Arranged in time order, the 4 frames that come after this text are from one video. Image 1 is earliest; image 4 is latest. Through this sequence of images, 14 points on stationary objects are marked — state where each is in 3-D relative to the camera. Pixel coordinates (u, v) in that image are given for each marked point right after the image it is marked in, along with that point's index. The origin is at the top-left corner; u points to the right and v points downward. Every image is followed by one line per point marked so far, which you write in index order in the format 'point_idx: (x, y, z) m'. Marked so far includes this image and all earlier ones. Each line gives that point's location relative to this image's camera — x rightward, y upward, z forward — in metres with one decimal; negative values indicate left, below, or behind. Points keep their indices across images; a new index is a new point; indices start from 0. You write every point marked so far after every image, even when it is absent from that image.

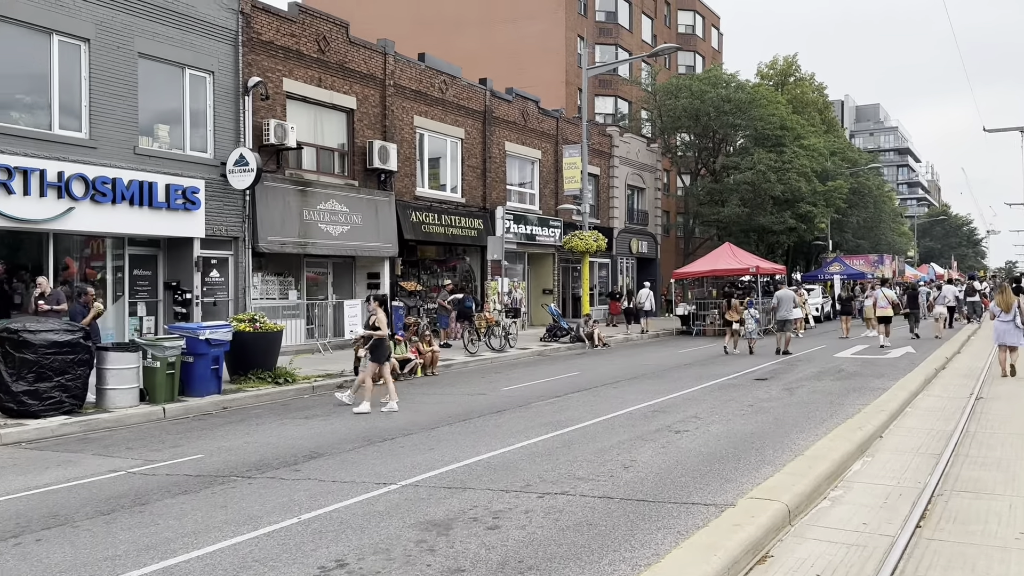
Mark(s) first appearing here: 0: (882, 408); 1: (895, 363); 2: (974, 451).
0: (+4.4, -1.4, +9.6) m
1: (+7.4, -1.4, +15.5) m
2: (+4.5, -1.4, +7.7) m
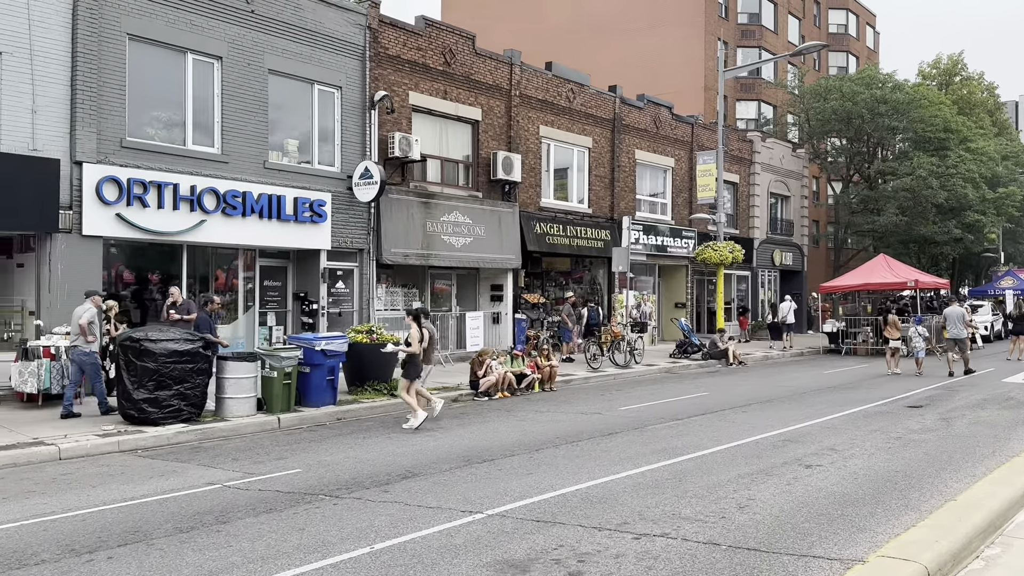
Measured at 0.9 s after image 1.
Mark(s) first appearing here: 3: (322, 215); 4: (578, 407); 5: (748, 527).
0: (+5.6, -1.5, +8.1) m
1: (+9.6, -1.7, +13.5) m
2: (+5.4, -1.6, +6.2) m
3: (-3.8, +1.5, +15.9) m
4: (+1.1, -2.0, +13.4) m
5: (+1.7, -1.8, +5.9) m
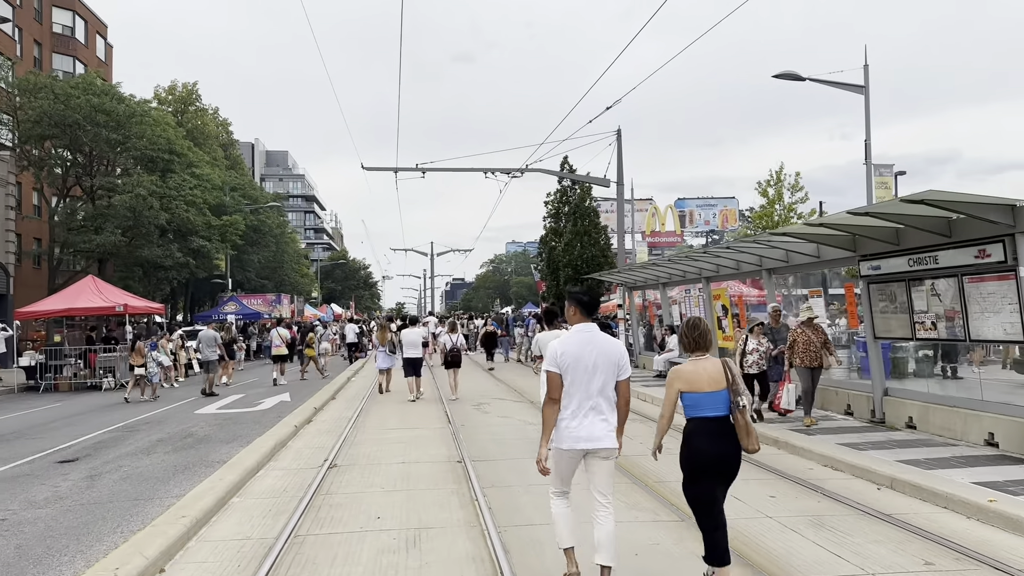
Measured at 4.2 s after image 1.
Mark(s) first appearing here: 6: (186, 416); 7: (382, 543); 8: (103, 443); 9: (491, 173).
0: (-2.6, -1.7, +6.6) m
1: (-4.1, -2.1, +13.1) m
2: (-1.3, -1.7, +5.2) m
3: (-14.7, +1.3, +4.5) m
4: (-9.6, -2.2, +6.6) m
5: (-3.4, -1.8, +2.2) m
6: (-5.6, -2.2, +13.7) m
7: (-0.9, -1.7, +5.4) m
8: (-5.5, -2.1, +10.6) m
9: (-0.6, +2.9, +20.0) m
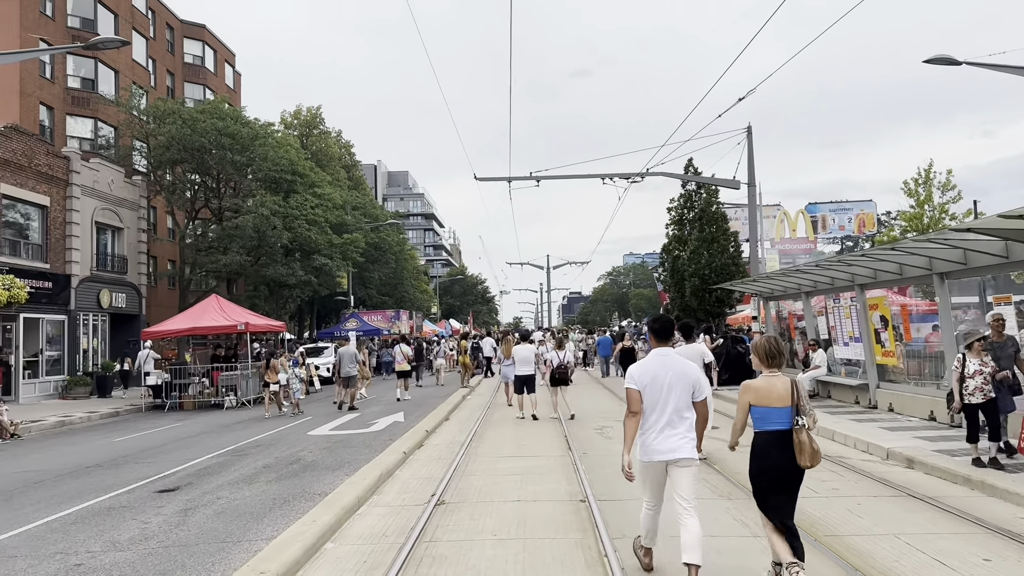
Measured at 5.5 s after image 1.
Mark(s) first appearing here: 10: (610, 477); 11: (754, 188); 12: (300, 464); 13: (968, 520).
0: (-1.6, -1.8, +5.8) m
1: (-2.2, -2.4, +12.5) m
2: (-0.6, -1.8, +4.3) m
3: (-13.9, +0.9, +5.6) m
4: (-8.5, -2.5, +6.8) m
5: (-3.0, -1.9, +1.6) m
6: (-3.6, -2.5, +13.3) m
7: (-0.1, -1.8, +4.4) m
8: (-3.9, -2.3, +10.2) m
9: (+2.3, +2.6, +18.9) m
10: (+1.0, -2.0, +8.3) m
11: (+5.9, +2.4, +19.4) m
12: (-2.7, -2.3, +10.2) m
13: (+3.5, -1.8, +6.2) m
